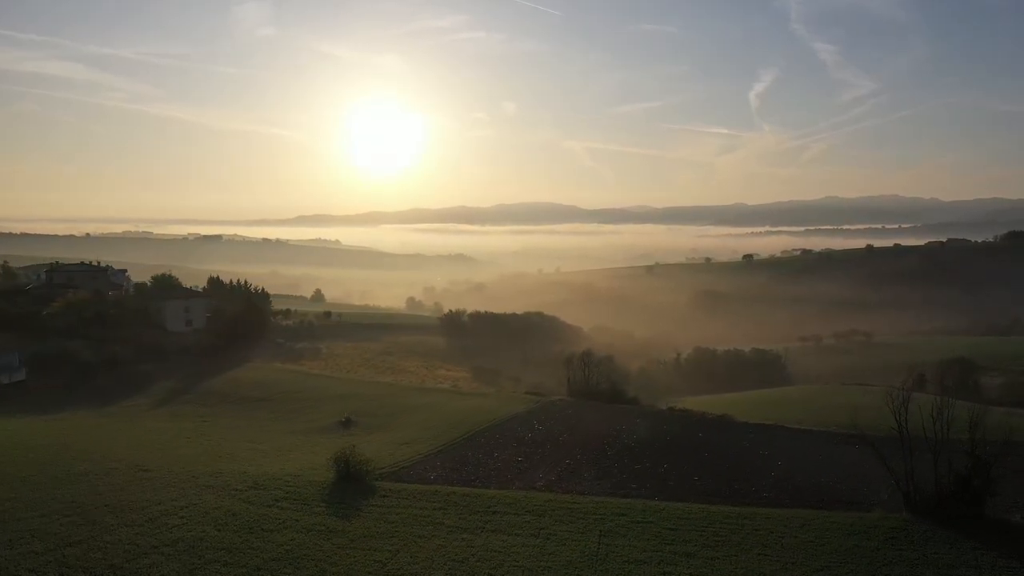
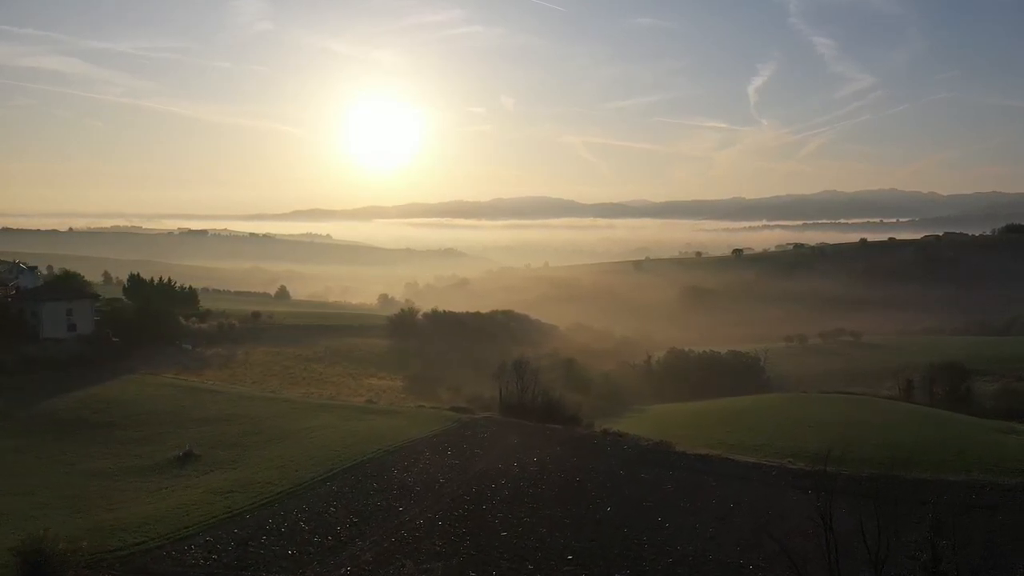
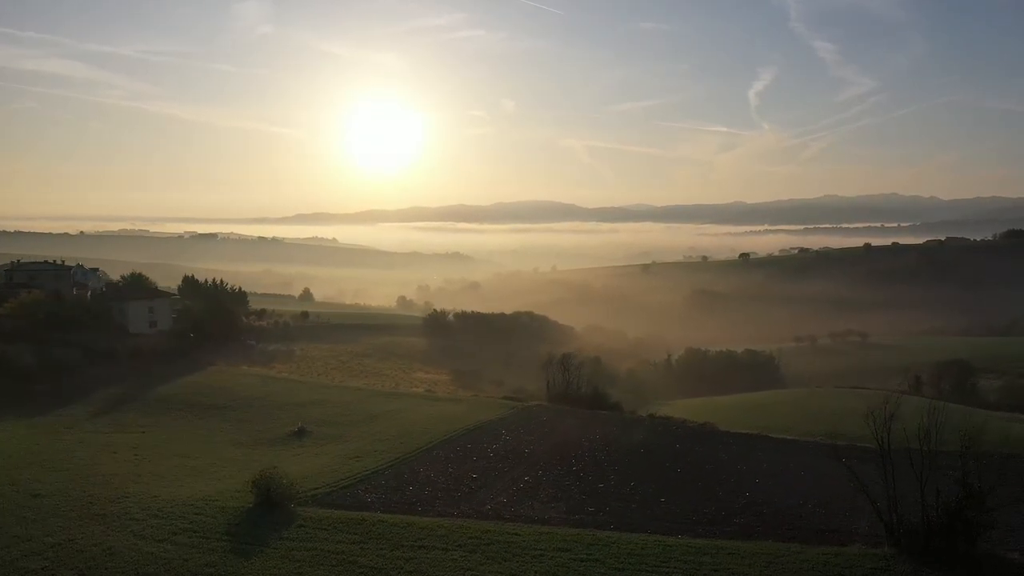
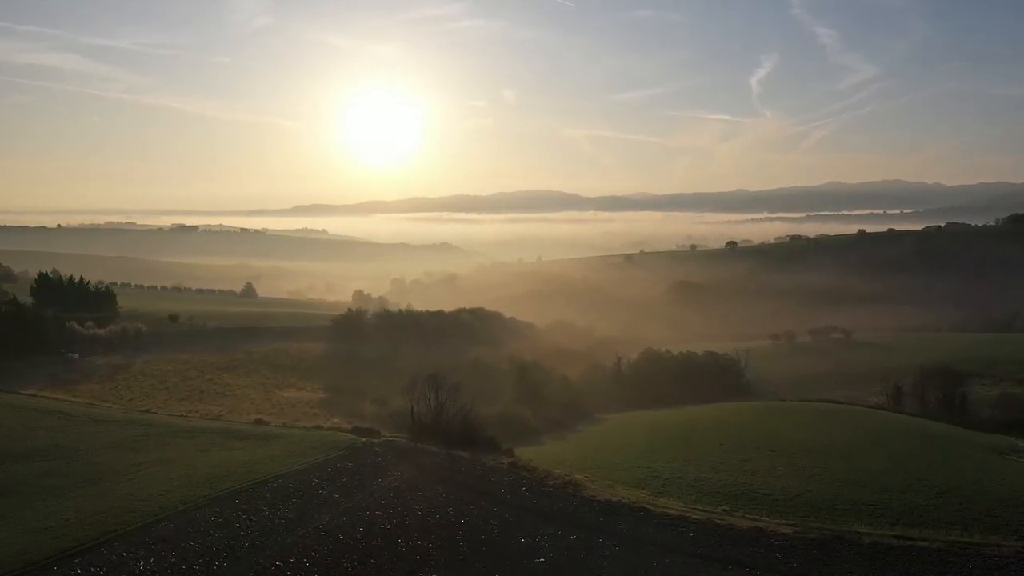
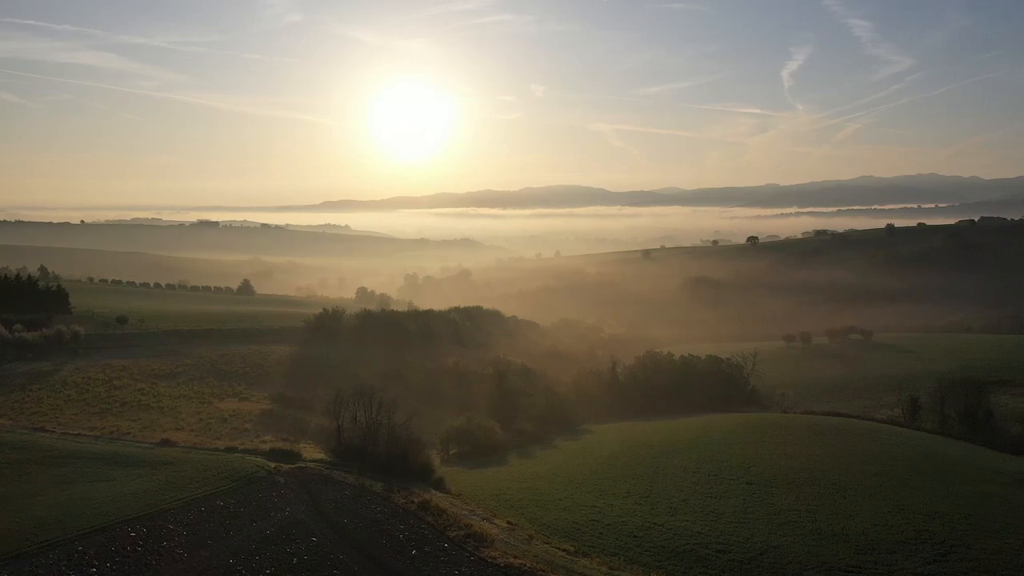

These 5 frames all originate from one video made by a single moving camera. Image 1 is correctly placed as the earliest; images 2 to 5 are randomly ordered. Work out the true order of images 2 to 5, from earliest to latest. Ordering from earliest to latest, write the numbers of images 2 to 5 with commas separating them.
3, 2, 4, 5
